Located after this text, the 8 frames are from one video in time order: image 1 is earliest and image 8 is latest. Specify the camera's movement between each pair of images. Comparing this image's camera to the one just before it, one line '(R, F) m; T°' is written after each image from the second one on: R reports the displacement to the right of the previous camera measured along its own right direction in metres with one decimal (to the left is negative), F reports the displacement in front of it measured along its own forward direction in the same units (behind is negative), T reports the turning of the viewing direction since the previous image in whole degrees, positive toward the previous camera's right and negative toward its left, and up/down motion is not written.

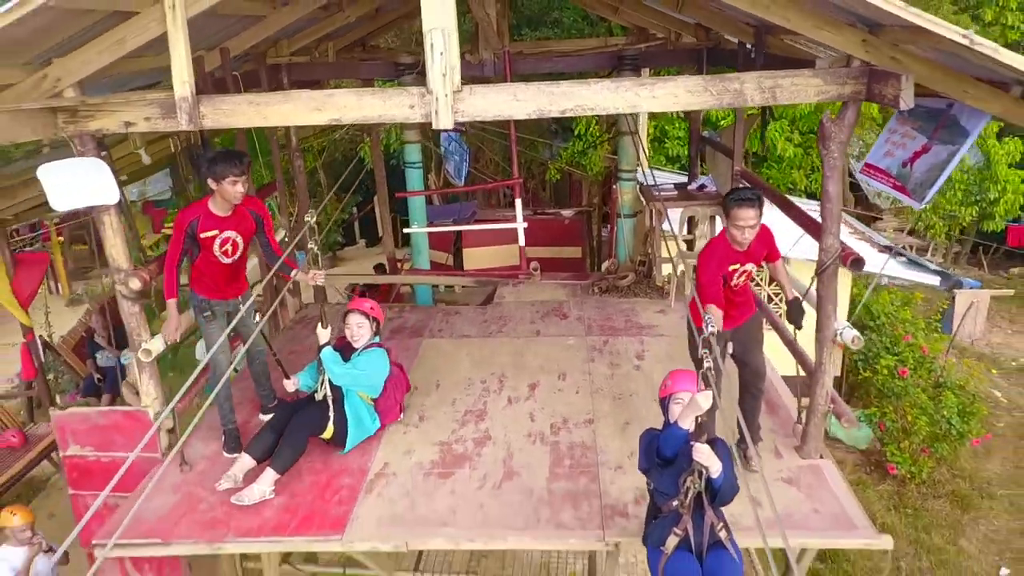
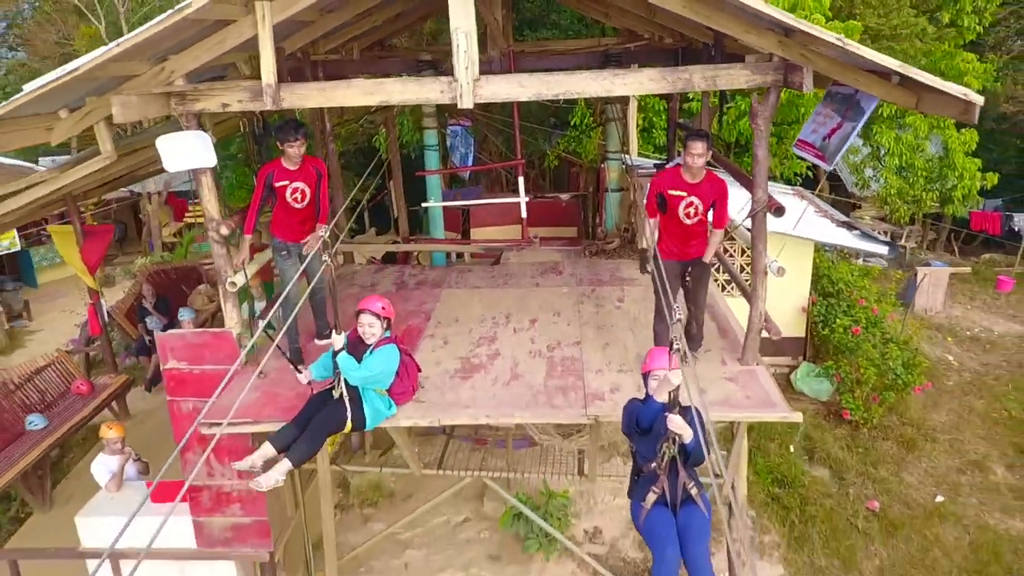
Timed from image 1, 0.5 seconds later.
(0.0, -1.0) m; 0°
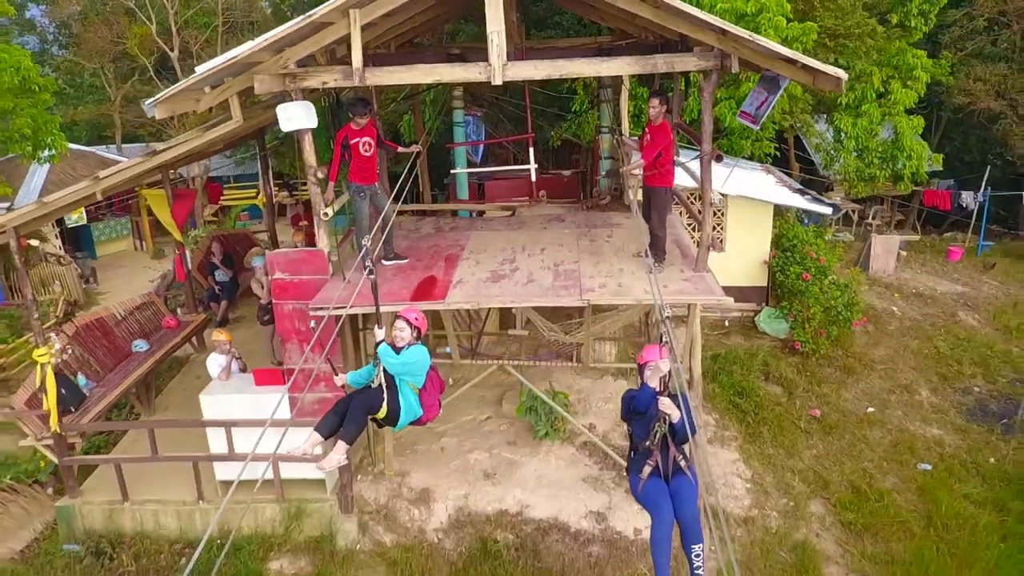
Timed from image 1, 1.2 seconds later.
(-0.1, -1.6) m; 0°
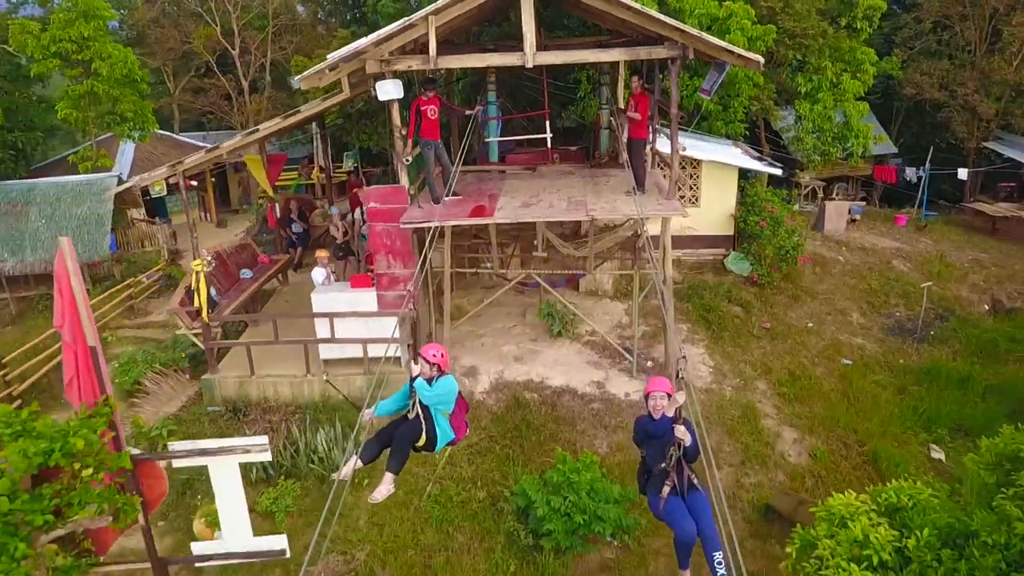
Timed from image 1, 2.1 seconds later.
(-0.3, -2.5) m; 0°
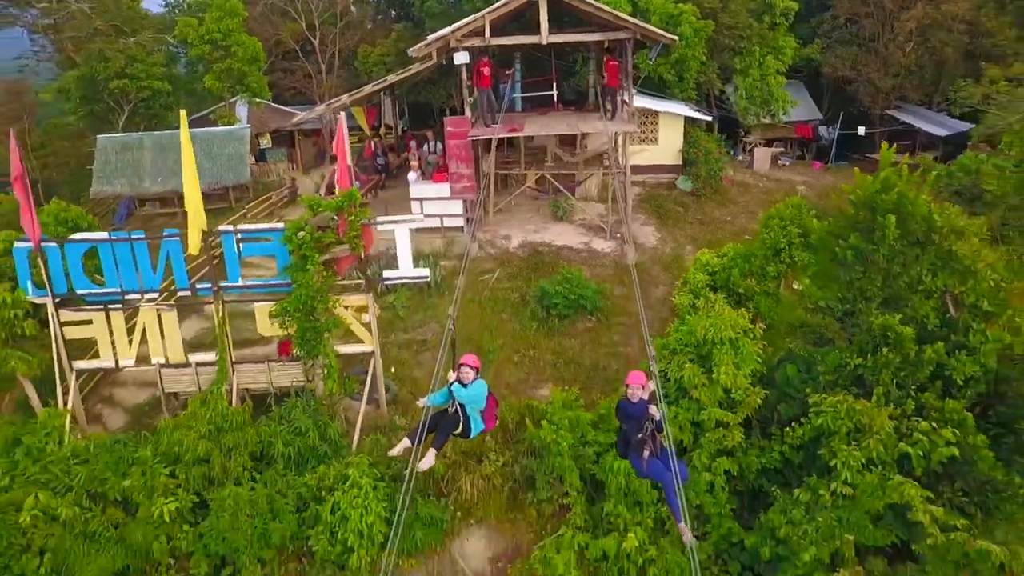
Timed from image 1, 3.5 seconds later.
(-0.3, -5.6) m; 0°
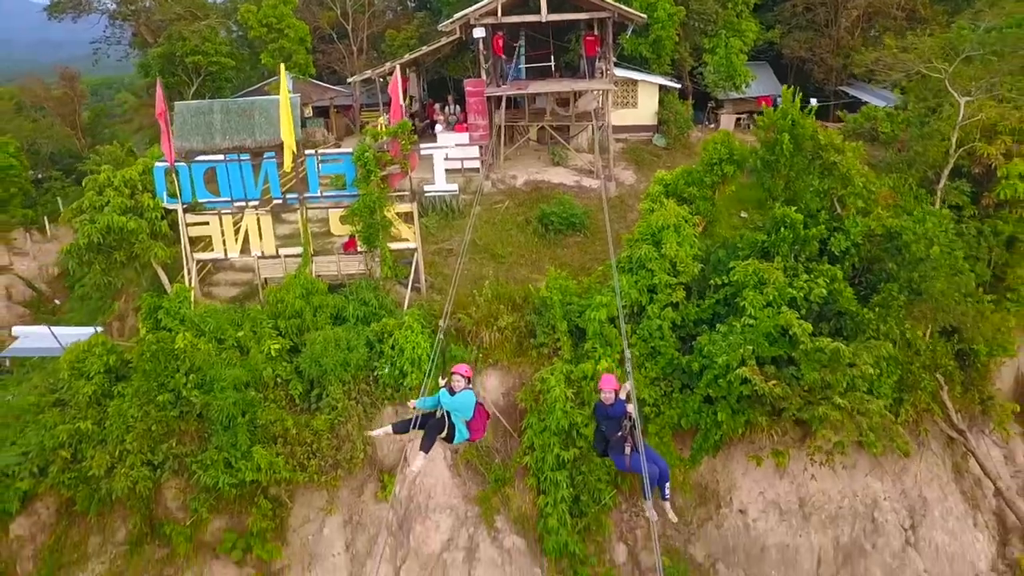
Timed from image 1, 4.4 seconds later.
(-0.1, -3.8) m; 0°
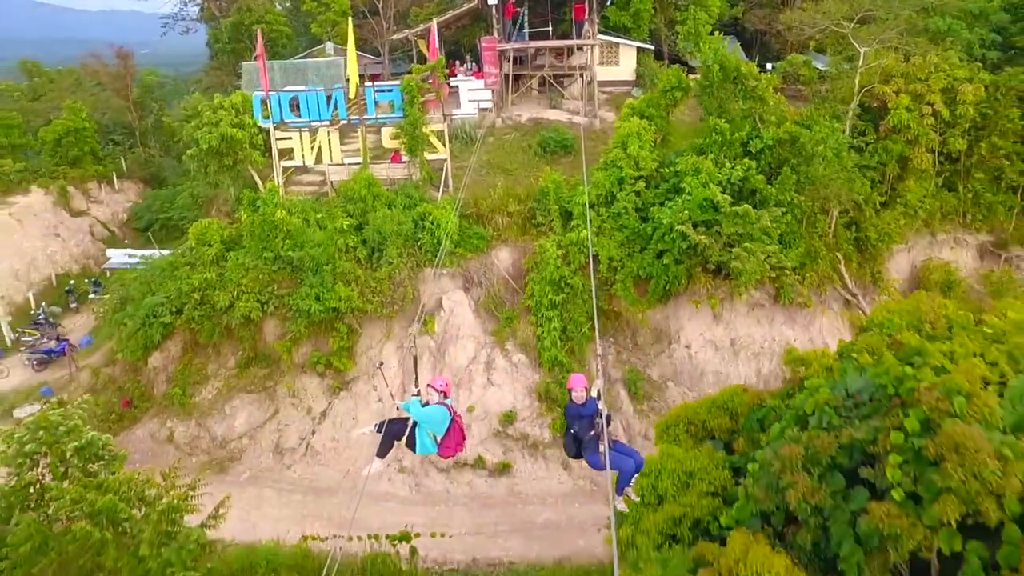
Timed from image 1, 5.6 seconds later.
(-0.1, -5.0) m; 0°
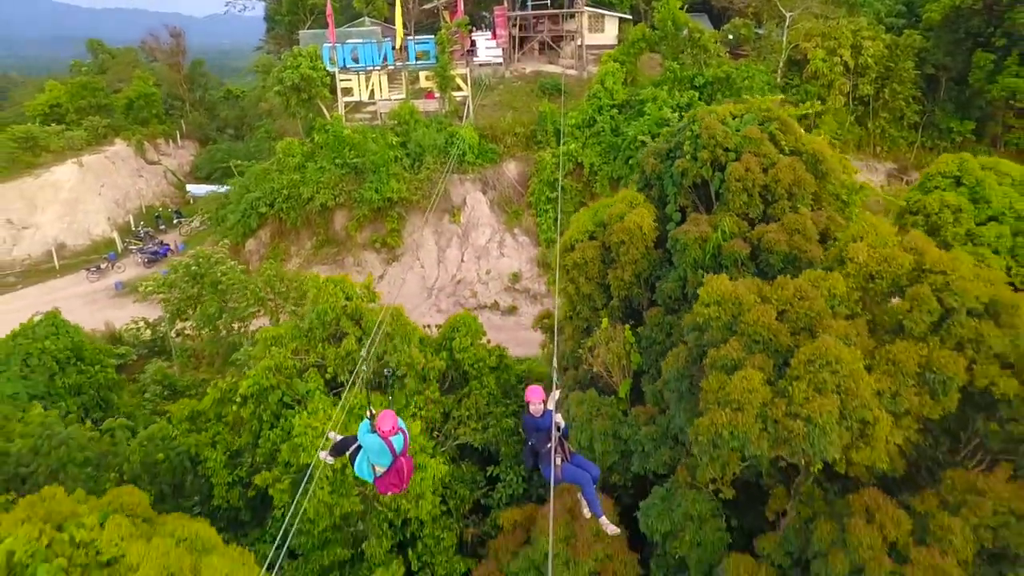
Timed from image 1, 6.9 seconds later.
(-0.1, -6.3) m; 0°
